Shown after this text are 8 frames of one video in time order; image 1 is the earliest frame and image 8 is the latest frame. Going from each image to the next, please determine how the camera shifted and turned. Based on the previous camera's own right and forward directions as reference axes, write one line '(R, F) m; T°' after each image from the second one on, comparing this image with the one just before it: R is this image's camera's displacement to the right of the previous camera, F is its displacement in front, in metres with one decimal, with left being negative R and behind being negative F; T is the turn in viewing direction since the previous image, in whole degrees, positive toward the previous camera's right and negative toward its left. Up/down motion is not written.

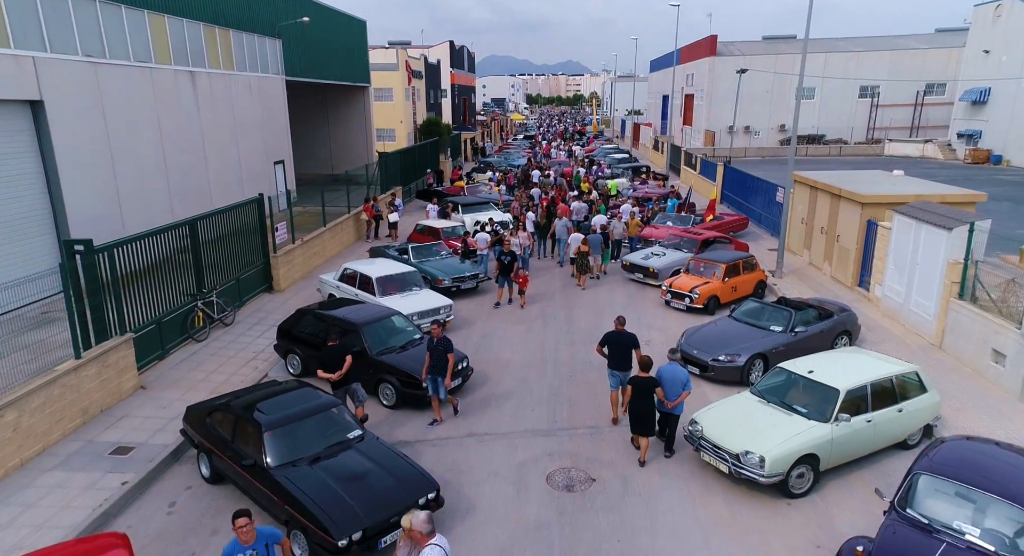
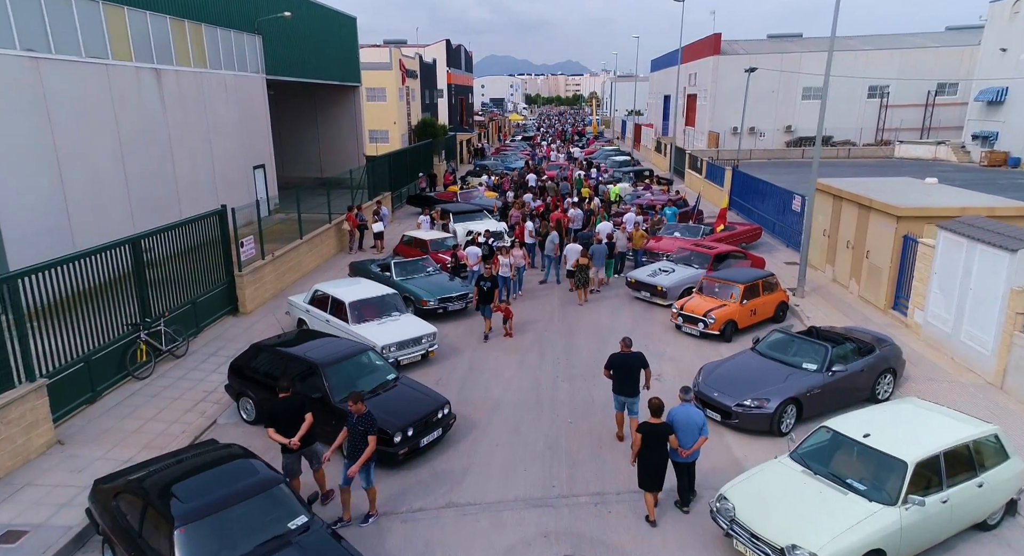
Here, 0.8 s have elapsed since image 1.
(+0.1, +1.6) m; 0°
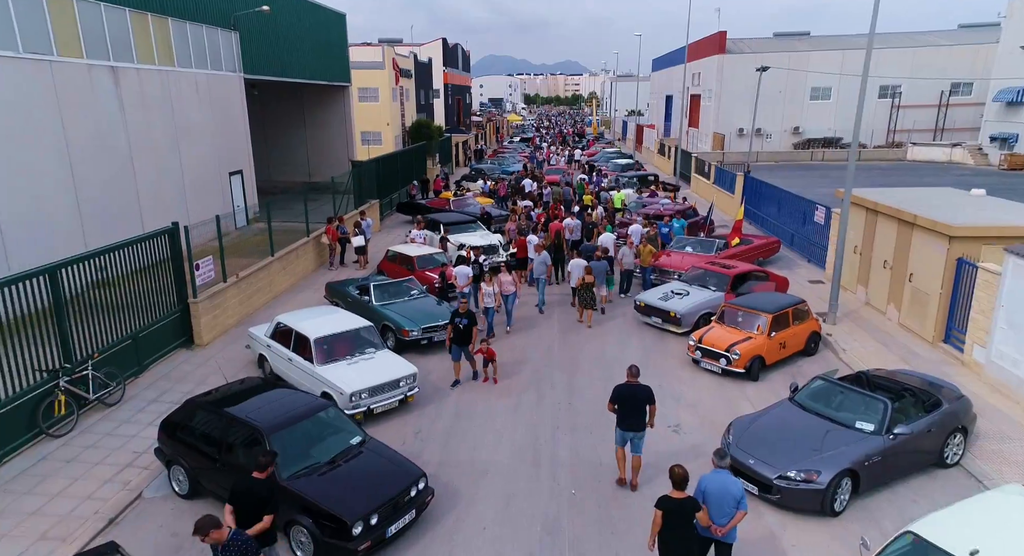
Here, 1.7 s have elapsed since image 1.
(+0.1, +1.7) m; 0°
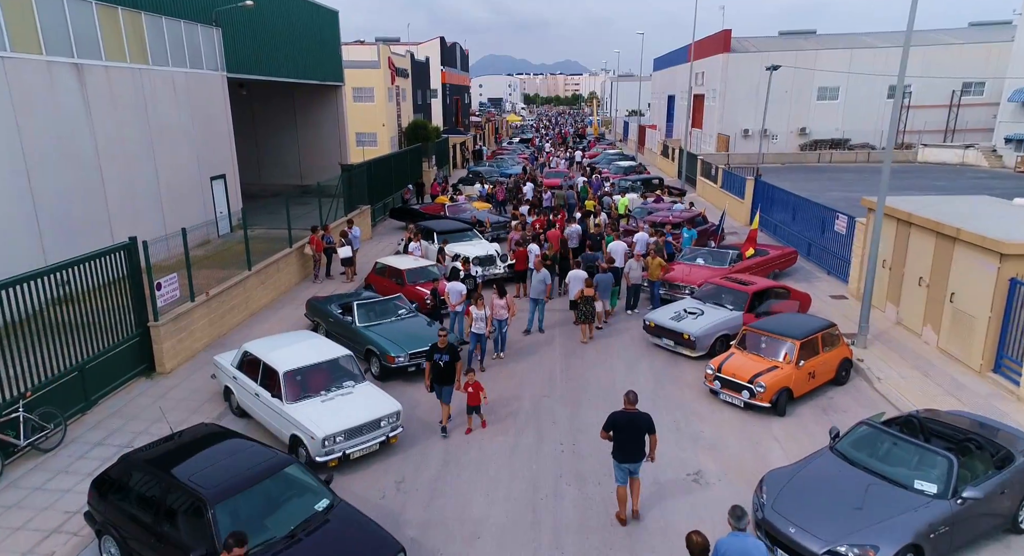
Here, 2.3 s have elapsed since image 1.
(0.0, +1.2) m; 0°
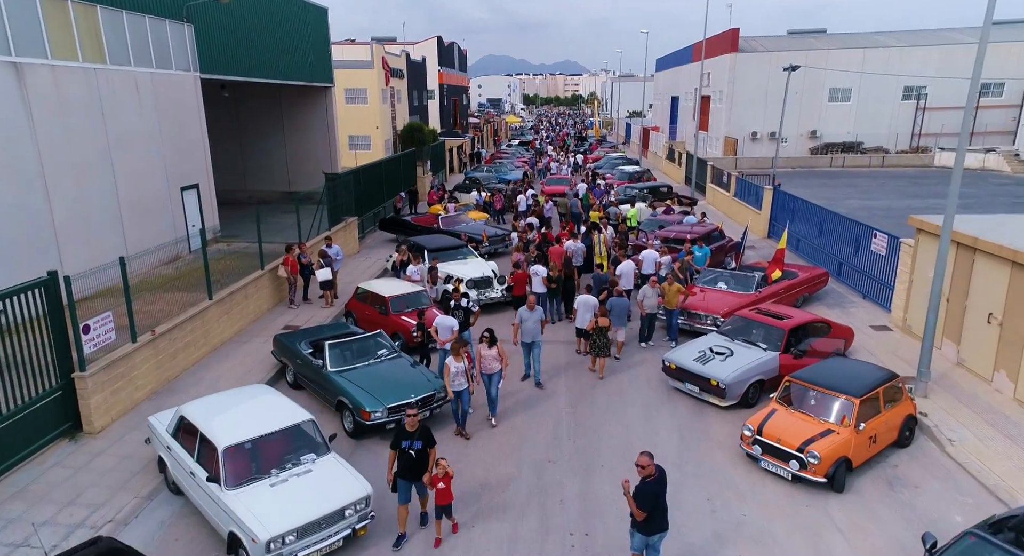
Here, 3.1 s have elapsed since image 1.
(0.0, +1.8) m; 0°
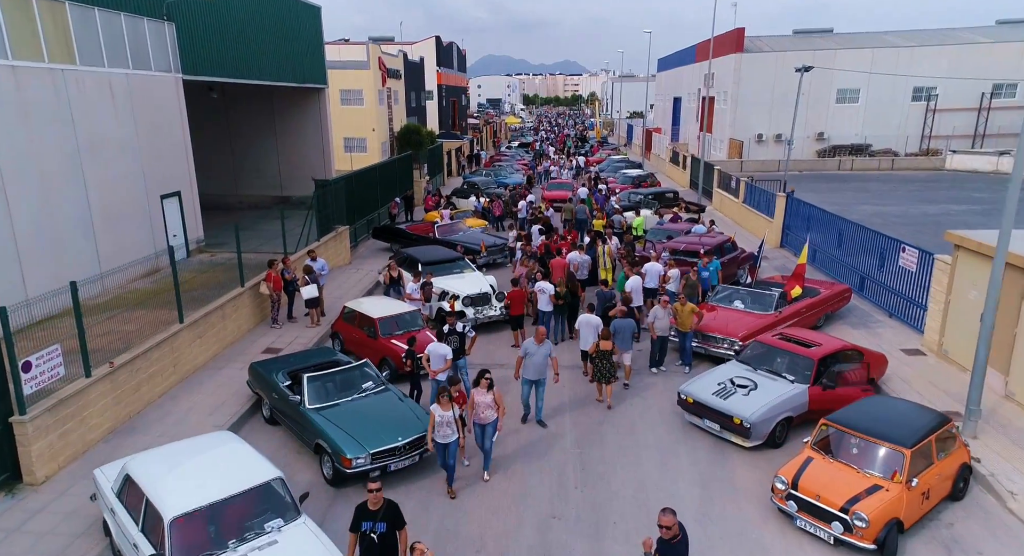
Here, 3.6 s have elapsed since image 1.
(0.0, +1.1) m; 0°
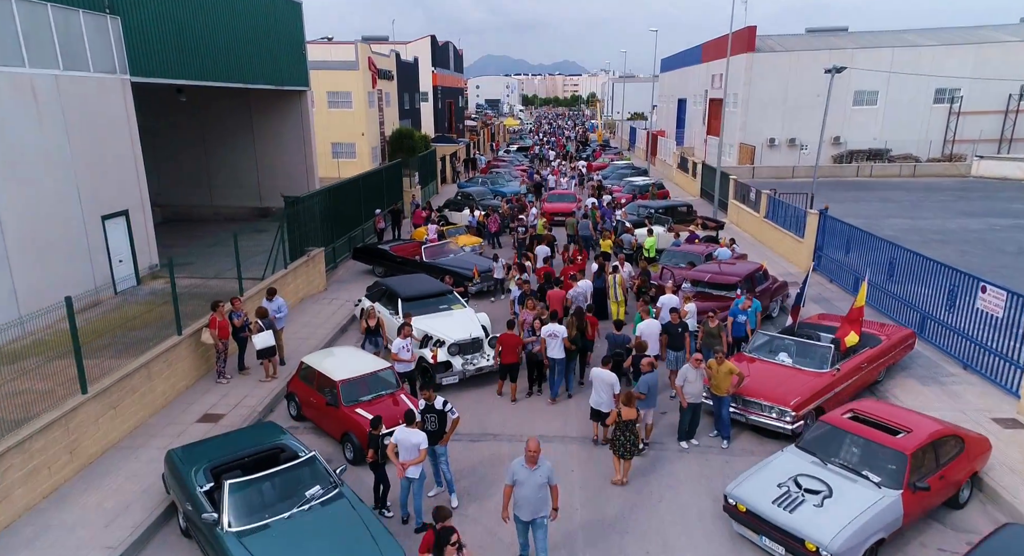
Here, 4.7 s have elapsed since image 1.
(+0.1, +2.4) m; 0°
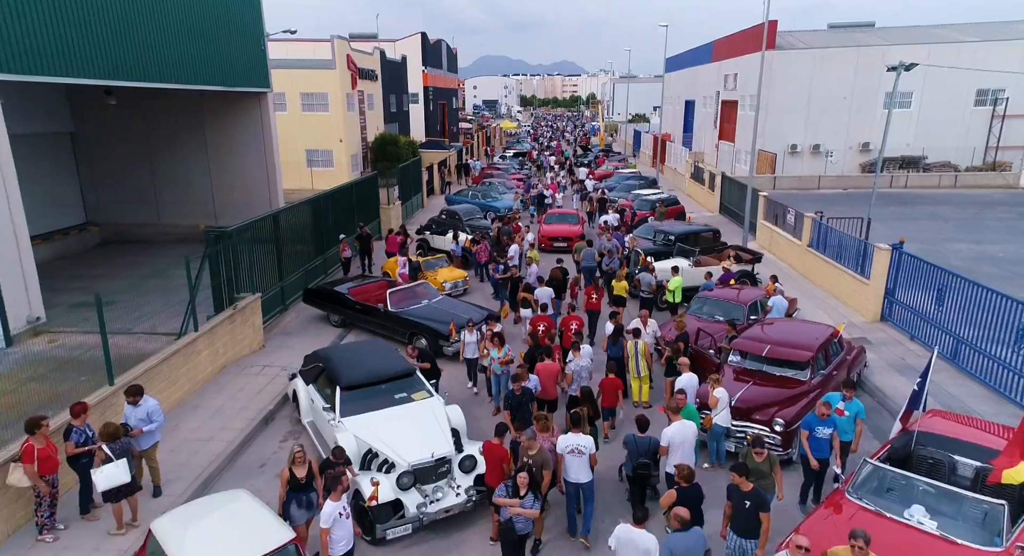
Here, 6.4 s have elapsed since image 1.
(+0.2, +4.0) m; 0°
